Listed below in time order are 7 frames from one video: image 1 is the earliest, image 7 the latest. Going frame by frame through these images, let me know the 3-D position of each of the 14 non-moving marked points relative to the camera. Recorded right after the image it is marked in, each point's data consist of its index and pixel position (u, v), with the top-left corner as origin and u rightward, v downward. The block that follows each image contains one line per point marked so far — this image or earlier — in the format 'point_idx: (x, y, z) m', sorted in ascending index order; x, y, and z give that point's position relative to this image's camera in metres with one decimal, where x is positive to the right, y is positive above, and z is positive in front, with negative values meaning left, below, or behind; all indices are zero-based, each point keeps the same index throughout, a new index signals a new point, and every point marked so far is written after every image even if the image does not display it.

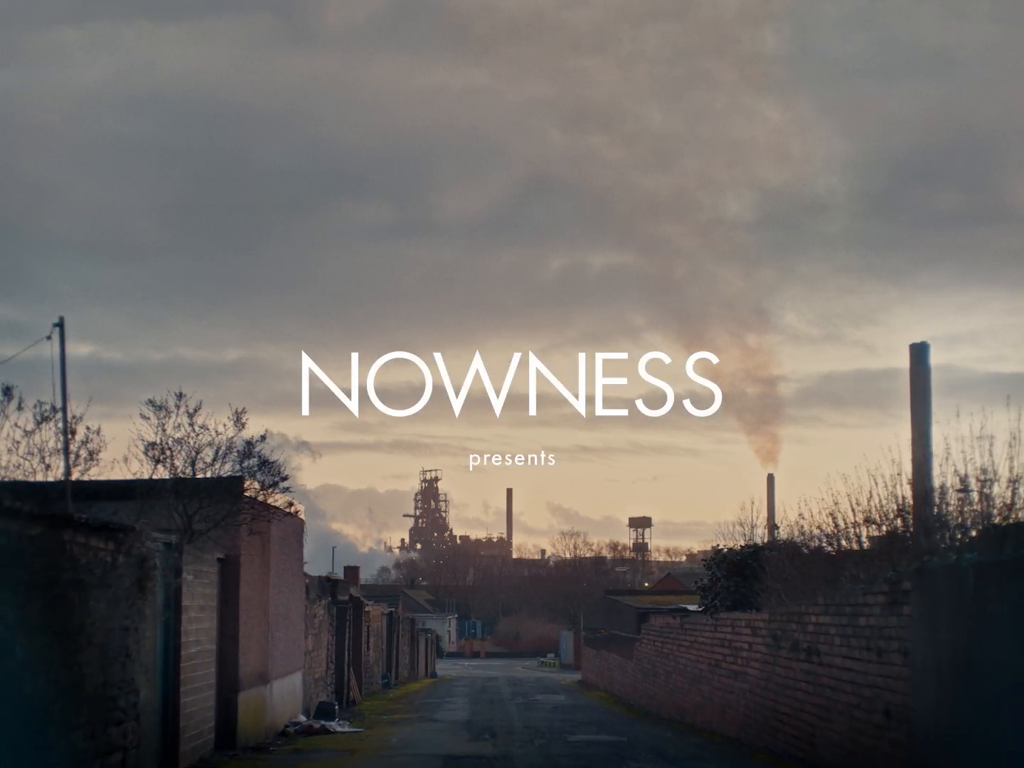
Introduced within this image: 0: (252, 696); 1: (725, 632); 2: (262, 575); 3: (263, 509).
0: (-4.0, -4.8, +17.9) m
1: (+3.2, -3.8, +17.6) m
2: (-4.0, -3.0, +18.5) m
3: (-3.7, -1.8, +17.1) m
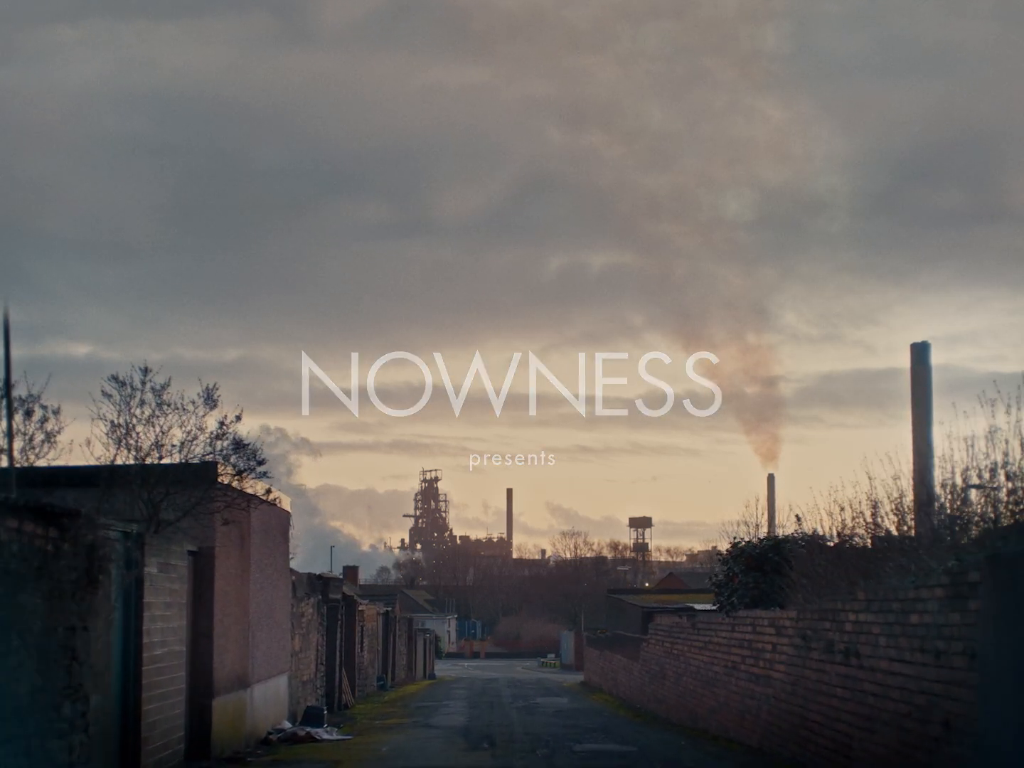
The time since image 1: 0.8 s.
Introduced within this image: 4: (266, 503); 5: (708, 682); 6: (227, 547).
0: (-4.0, -4.5, +16.5) m
1: (+3.2, -3.4, +16.2) m
2: (-4.0, -2.7, +17.0) m
3: (-3.7, -1.5, +15.7) m
4: (-4.0, -1.8, +18.4) m
5: (+3.2, -4.9, +19.0) m
6: (-4.0, -2.2, +16.1) m
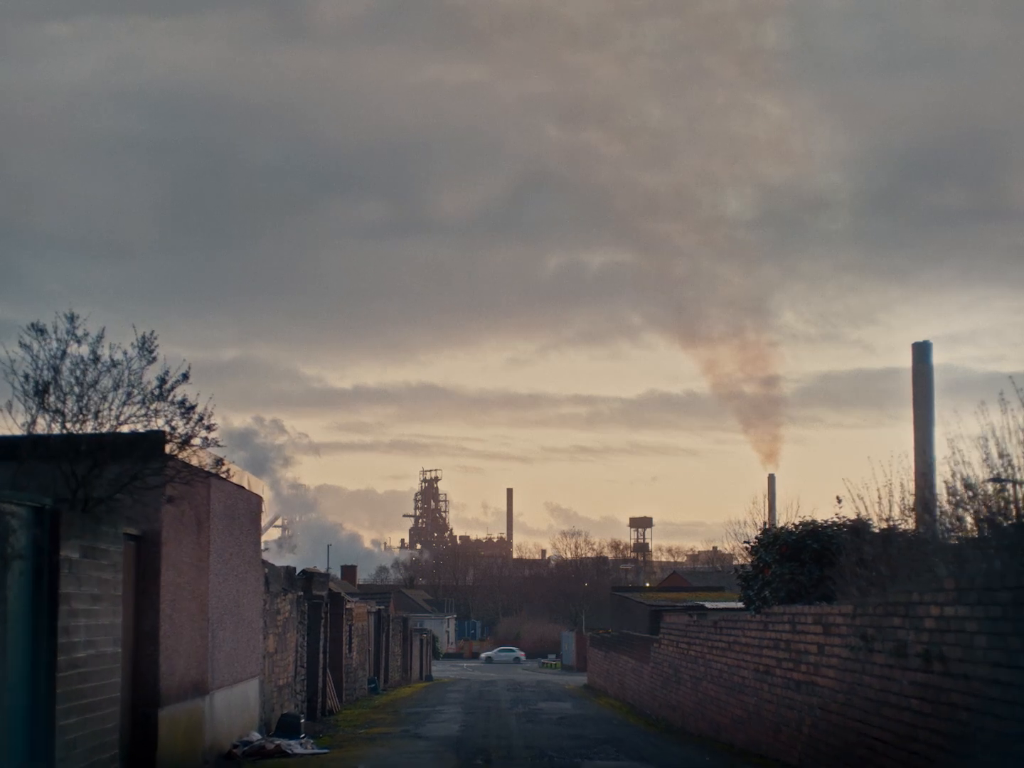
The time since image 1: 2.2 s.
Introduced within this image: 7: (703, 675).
0: (-4.0, -4.0, +14.2) m
1: (+3.2, -2.9, +13.9) m
2: (-4.0, -2.2, +14.7) m
3: (-3.7, -1.0, +13.4) m
4: (-4.1, -1.3, +16.1) m
5: (+3.2, -4.4, +16.7) m
6: (-4.0, -1.7, +13.8) m
7: (+3.1, -4.8, +19.1) m
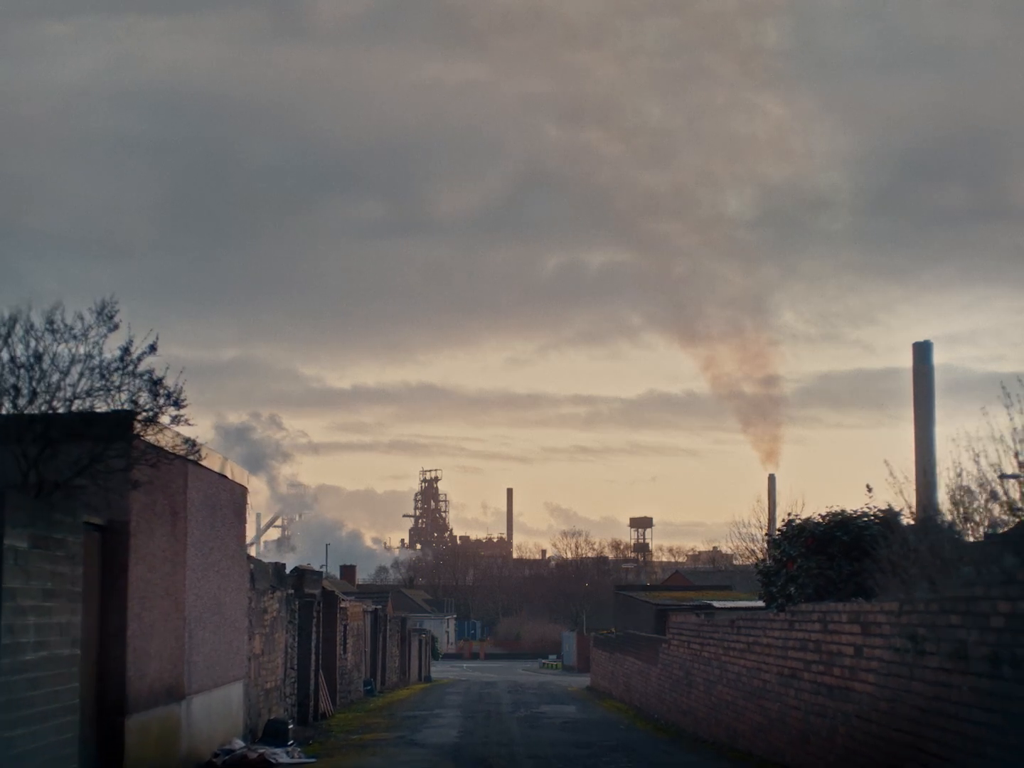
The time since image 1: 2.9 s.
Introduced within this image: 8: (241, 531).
0: (-4.0, -3.7, +13.0) m
1: (+3.2, -2.7, +12.7) m
2: (-4.0, -2.0, +13.5) m
3: (-3.7, -0.7, +12.2) m
4: (-4.0, -1.1, +14.9) m
5: (+3.2, -4.1, +15.5) m
6: (-3.9, -1.5, +12.6) m
7: (+3.2, -4.5, +17.9) m
8: (-4.0, -2.2, +17.3) m
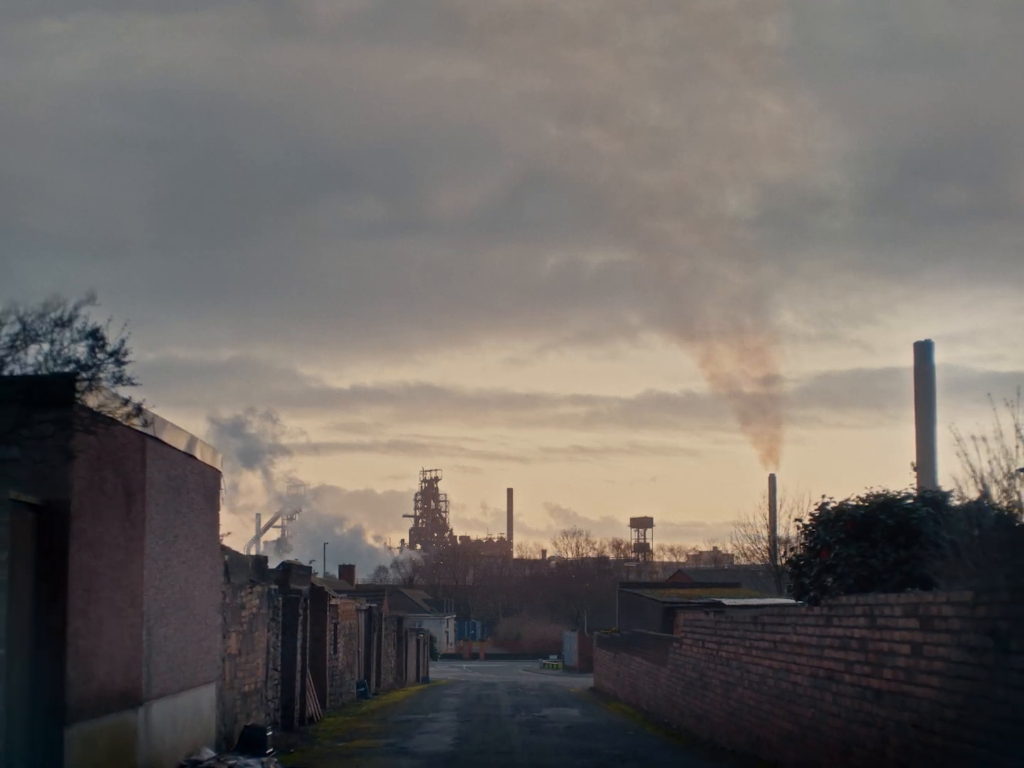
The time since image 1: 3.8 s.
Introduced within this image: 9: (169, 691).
0: (-4.0, -3.4, +11.4) m
1: (+3.2, -2.3, +11.1) m
2: (-4.0, -1.6, +11.9) m
3: (-3.7, -0.4, +10.6) m
4: (-4.0, -0.7, +13.3) m
5: (+3.2, -3.7, +13.9) m
6: (-3.9, -1.1, +11.0) m
7: (+3.2, -4.2, +16.3) m
8: (-4.0, -1.8, +15.7) m
9: (-4.0, -3.6, +13.5) m
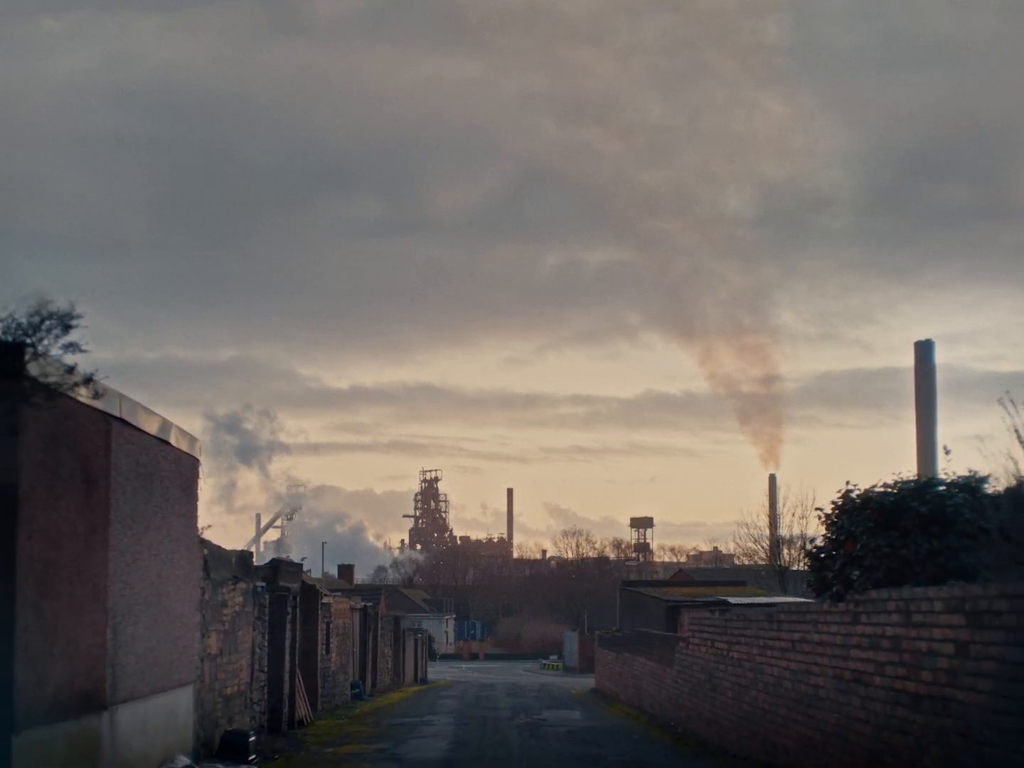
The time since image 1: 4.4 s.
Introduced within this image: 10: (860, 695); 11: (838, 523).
0: (-4.0, -3.1, +10.4) m
1: (+3.2, -2.1, +10.1) m
2: (-4.0, -1.4, +10.9) m
3: (-3.7, -0.1, +9.6) m
4: (-4.1, -0.5, +12.3) m
5: (+3.2, -3.5, +12.9) m
6: (-4.0, -0.9, +10.0) m
7: (+3.1, -3.9, +15.3) m
8: (-4.1, -1.6, +14.7) m
9: (-4.0, -3.3, +12.5) m
10: (+3.2, -2.9, +10.7) m
11: (+3.4, -1.4, +12.0) m
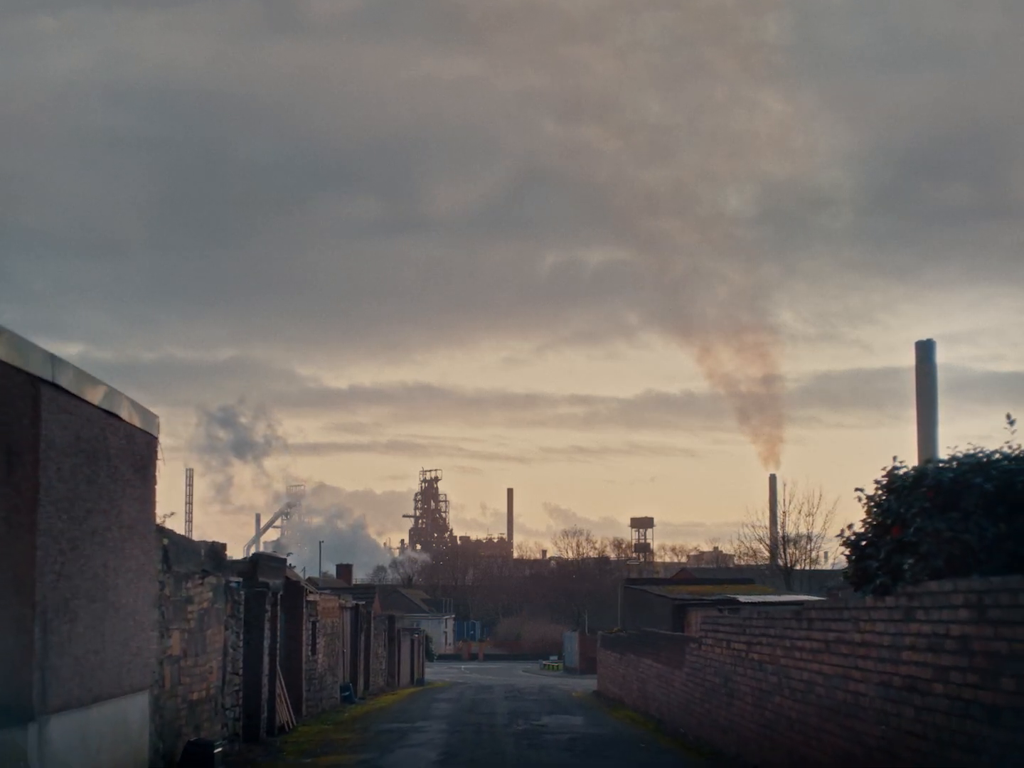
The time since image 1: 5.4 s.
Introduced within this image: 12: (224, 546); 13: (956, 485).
0: (-4.1, -2.8, +8.7) m
1: (+3.2, -1.7, +8.5) m
2: (-4.0, -1.0, +9.3) m
3: (-3.7, +0.2, +7.9) m
4: (-4.1, -0.1, +10.7) m
5: (+3.1, -3.1, +11.2) m
6: (-4.0, -0.5, +8.3) m
7: (+3.1, -3.6, +13.7) m
8: (-4.1, -1.2, +13.1) m
9: (-4.1, -3.0, +10.9) m
10: (+3.2, -2.5, +9.1) m
11: (+3.3, -1.1, +10.4) m
12: (-4.2, -2.4, +17.0) m
13: (+3.6, -0.8, +9.5) m
